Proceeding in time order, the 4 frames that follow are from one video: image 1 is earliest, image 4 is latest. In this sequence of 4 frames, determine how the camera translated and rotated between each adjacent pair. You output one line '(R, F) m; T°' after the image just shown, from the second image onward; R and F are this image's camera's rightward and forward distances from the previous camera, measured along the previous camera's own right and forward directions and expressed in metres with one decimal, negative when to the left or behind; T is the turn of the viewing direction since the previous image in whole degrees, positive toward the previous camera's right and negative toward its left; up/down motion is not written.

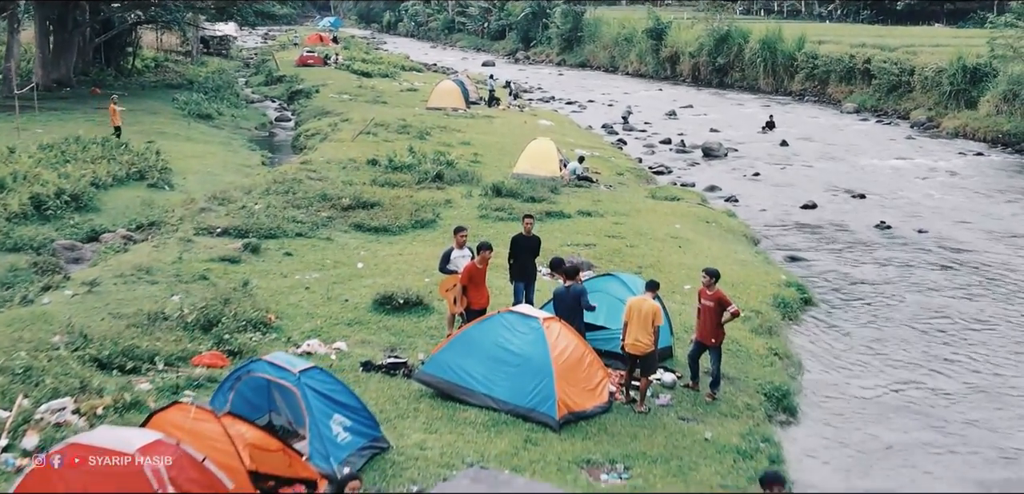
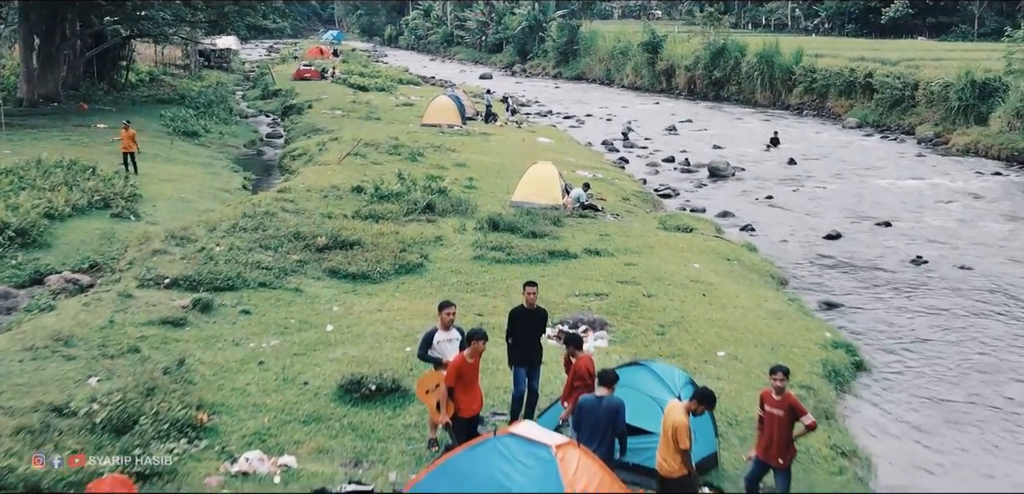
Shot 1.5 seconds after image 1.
(0.0, +1.7) m; 0°
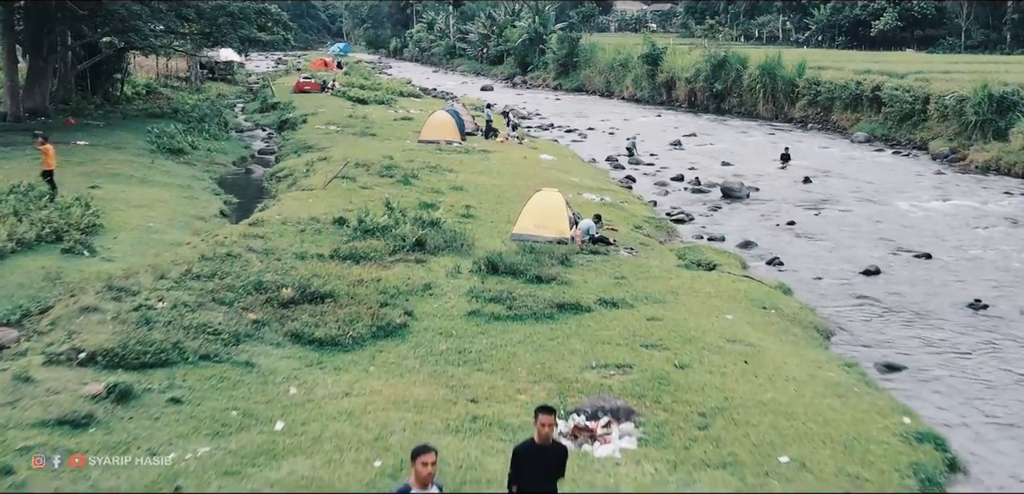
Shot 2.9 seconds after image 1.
(0.0, +1.9) m; 0°
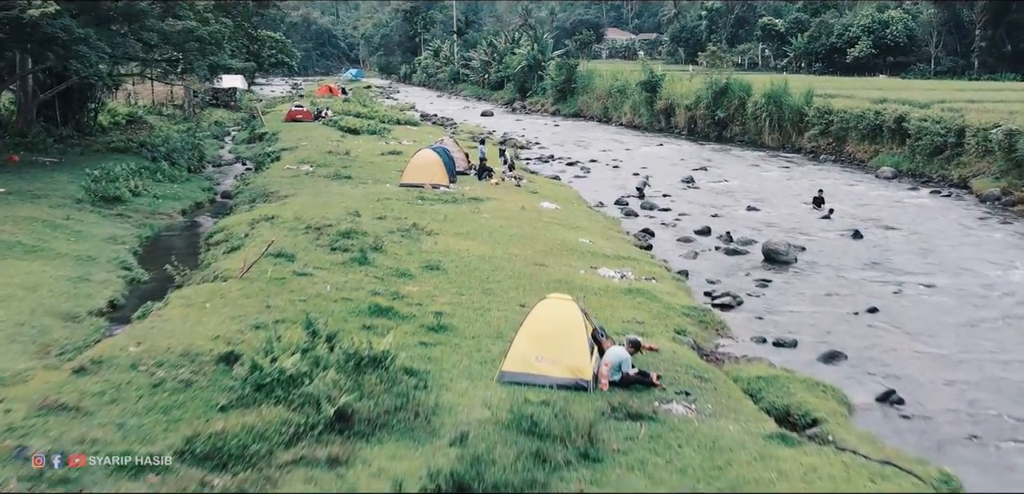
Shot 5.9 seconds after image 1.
(+0.1, +5.6) m; 0°
